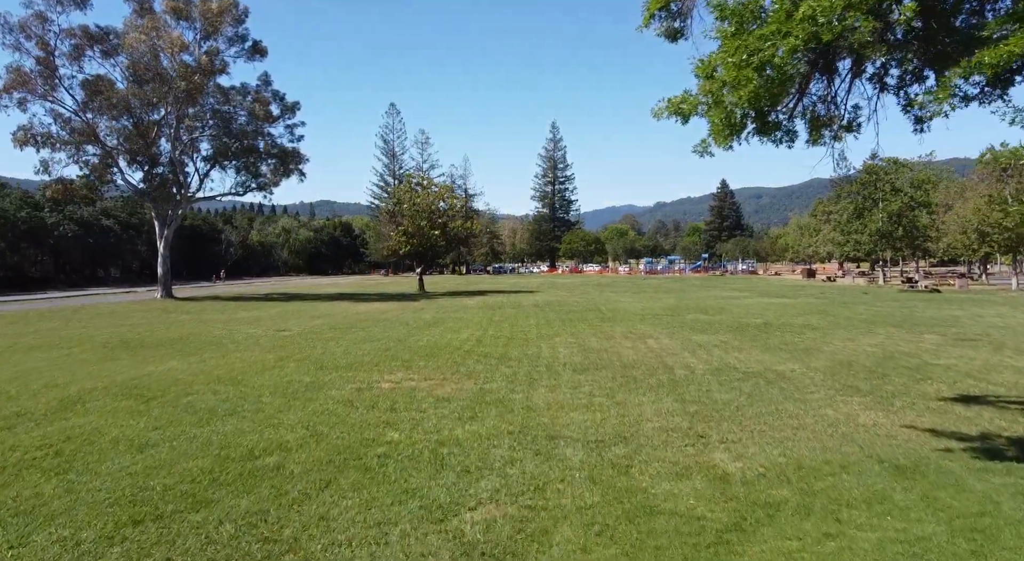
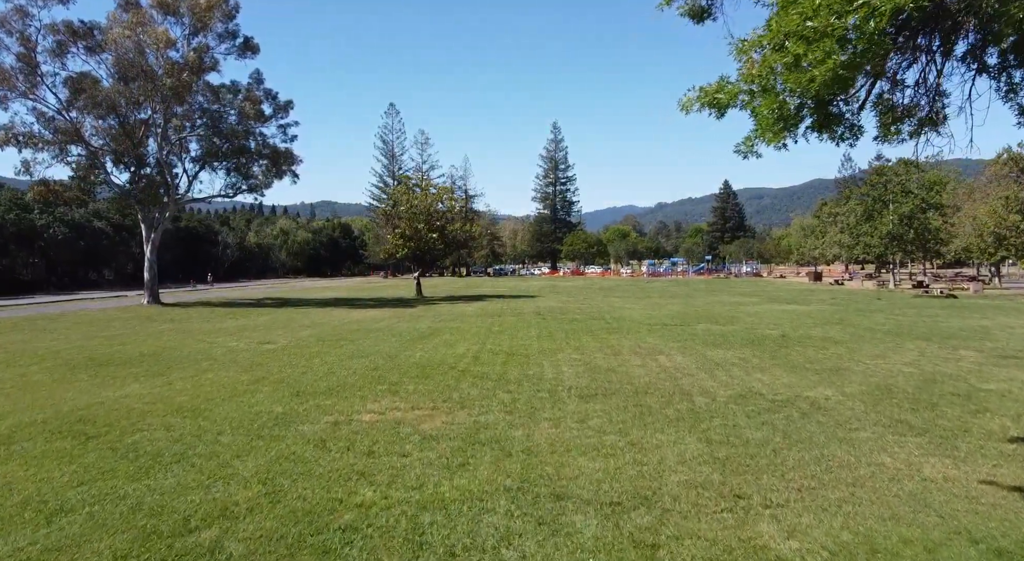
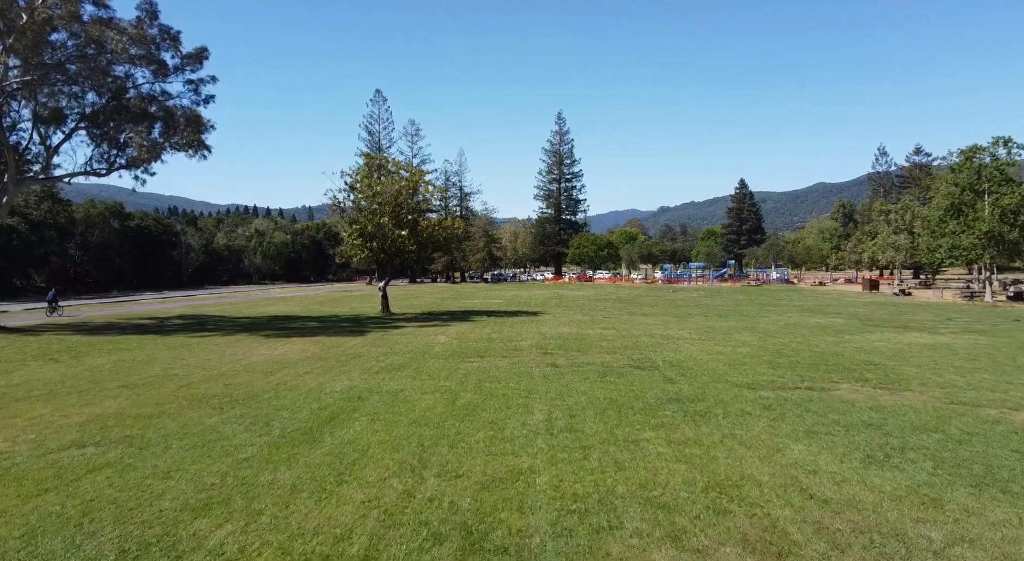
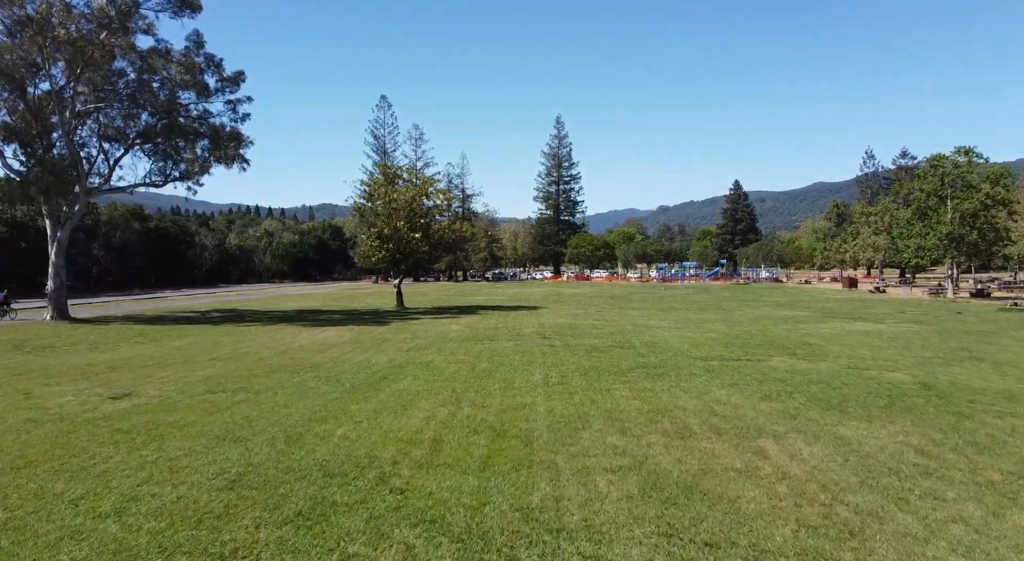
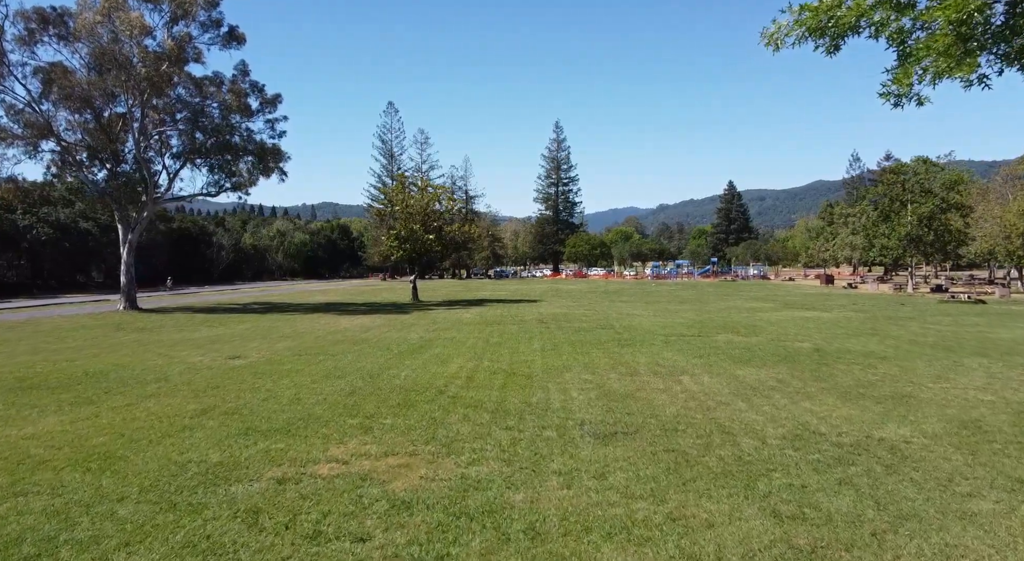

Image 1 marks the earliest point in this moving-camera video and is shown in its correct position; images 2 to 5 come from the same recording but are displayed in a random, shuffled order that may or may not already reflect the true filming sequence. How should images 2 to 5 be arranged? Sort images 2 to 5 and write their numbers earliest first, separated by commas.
2, 5, 4, 3
